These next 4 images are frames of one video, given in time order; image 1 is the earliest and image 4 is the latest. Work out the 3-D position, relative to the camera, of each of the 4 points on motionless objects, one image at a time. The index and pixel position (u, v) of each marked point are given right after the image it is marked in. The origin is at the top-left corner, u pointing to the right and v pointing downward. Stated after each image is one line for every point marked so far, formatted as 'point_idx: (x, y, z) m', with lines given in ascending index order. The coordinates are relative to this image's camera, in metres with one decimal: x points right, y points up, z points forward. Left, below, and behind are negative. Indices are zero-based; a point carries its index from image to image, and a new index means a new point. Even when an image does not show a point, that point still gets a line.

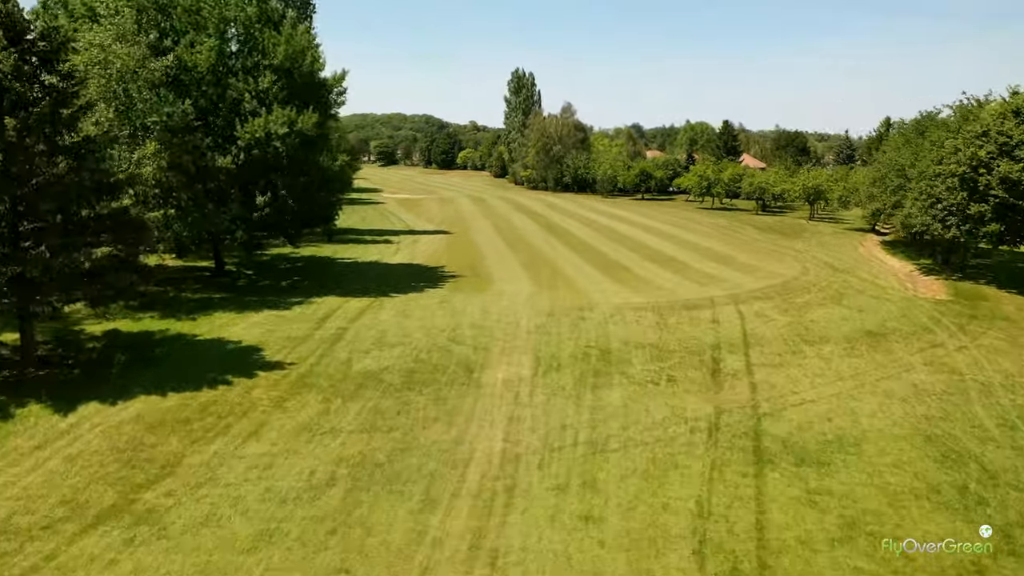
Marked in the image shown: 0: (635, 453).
0: (+2.0, -2.7, +13.0) m
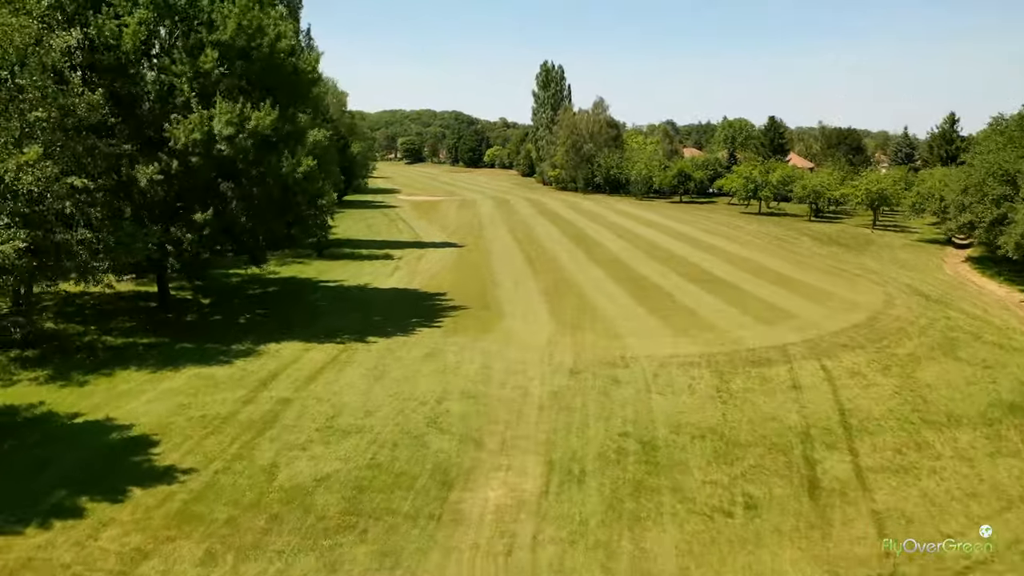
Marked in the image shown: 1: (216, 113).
0: (+1.8, -3.9, +7.1) m
1: (-7.1, +4.1, +18.9) m
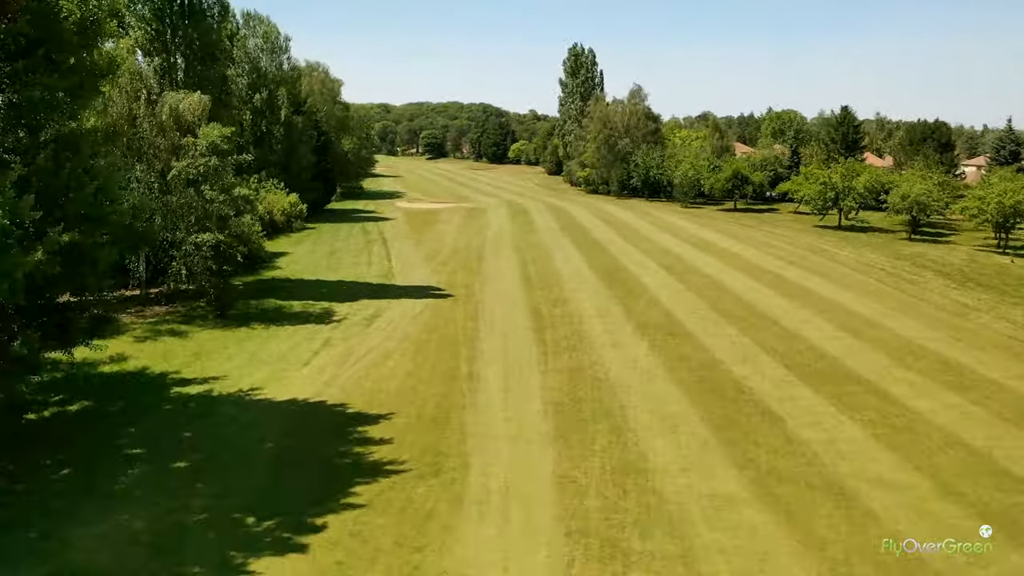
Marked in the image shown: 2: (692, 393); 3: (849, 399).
0: (+0.7, -6.4, -4.8) m
1: (-7.7, +1.8, +7.3) m
2: (+3.9, -2.2, +17.0) m
3: (+7.2, -2.4, +16.3) m
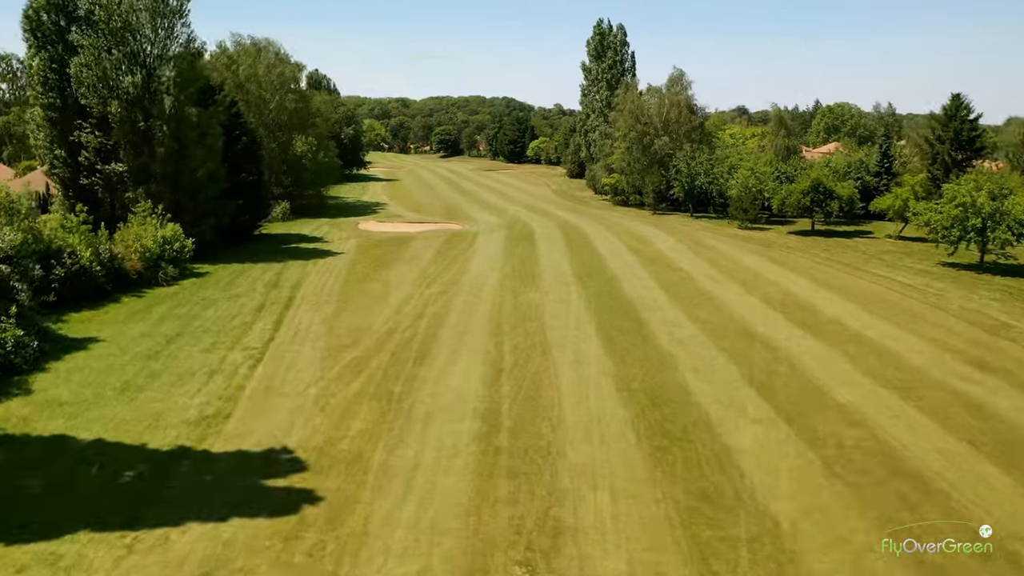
0: (-1.5, -9.6, -19.8) m
1: (-9.4, -1.3, -7.5) m
2: (+2.4, -5.3, +1.7) m
3: (+5.7, -5.5, +1.0) m
